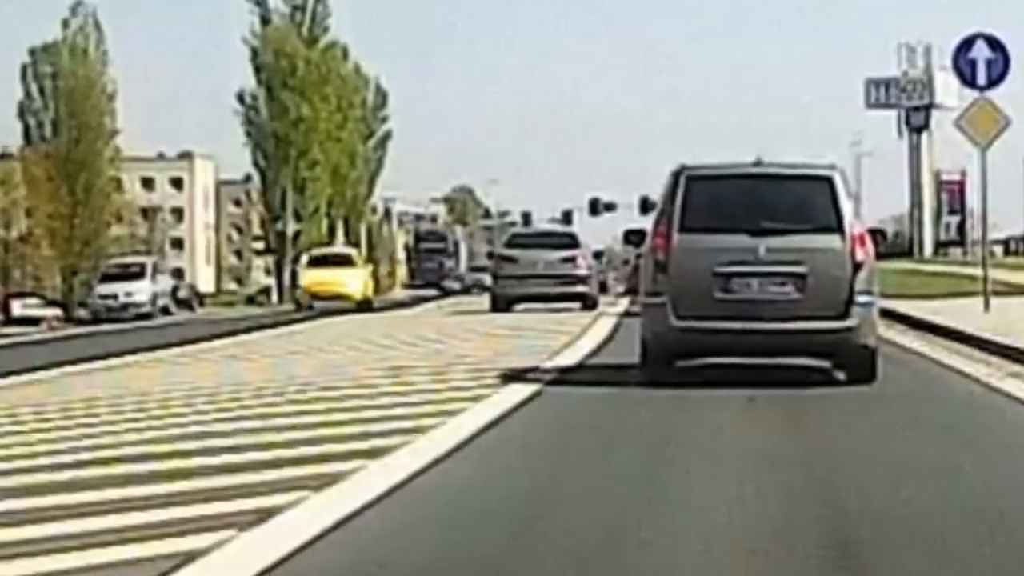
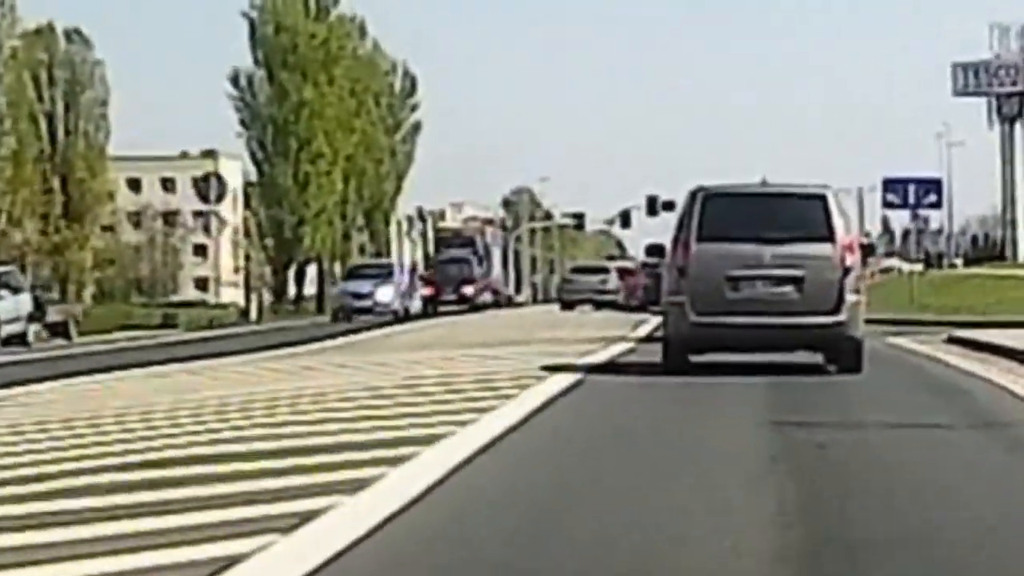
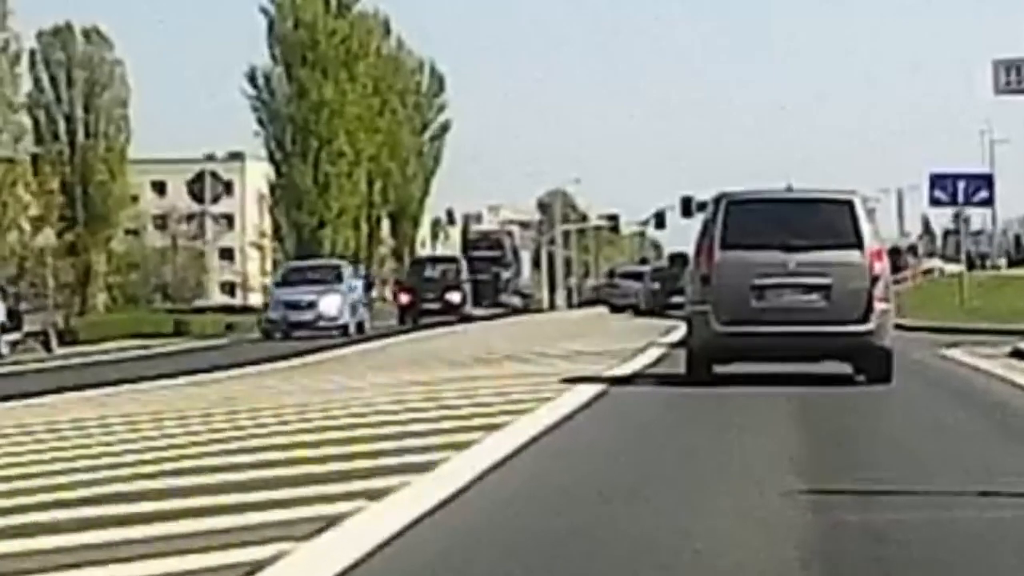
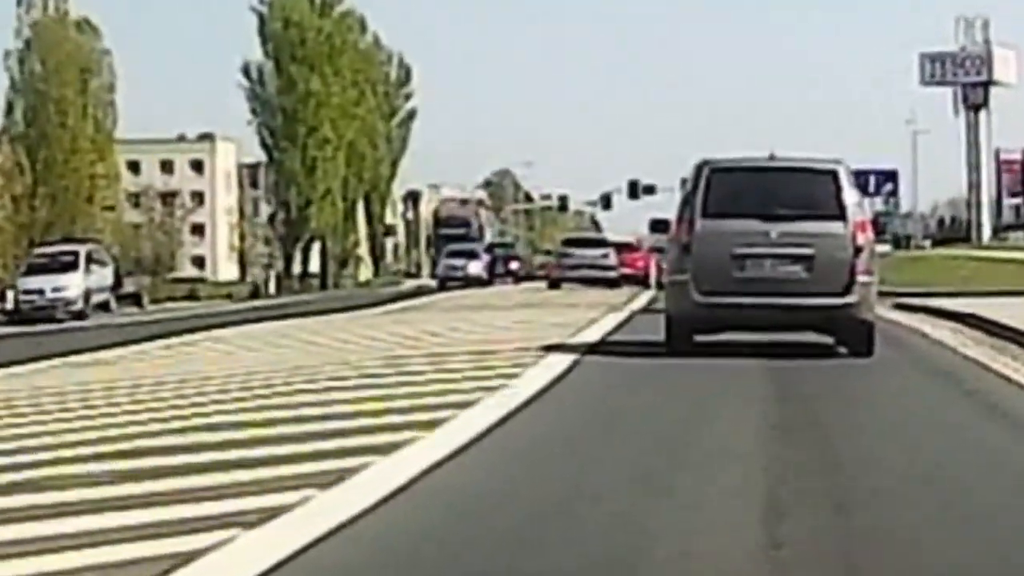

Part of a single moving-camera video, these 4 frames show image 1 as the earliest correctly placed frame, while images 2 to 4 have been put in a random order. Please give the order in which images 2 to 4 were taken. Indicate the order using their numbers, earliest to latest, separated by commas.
4, 2, 3
